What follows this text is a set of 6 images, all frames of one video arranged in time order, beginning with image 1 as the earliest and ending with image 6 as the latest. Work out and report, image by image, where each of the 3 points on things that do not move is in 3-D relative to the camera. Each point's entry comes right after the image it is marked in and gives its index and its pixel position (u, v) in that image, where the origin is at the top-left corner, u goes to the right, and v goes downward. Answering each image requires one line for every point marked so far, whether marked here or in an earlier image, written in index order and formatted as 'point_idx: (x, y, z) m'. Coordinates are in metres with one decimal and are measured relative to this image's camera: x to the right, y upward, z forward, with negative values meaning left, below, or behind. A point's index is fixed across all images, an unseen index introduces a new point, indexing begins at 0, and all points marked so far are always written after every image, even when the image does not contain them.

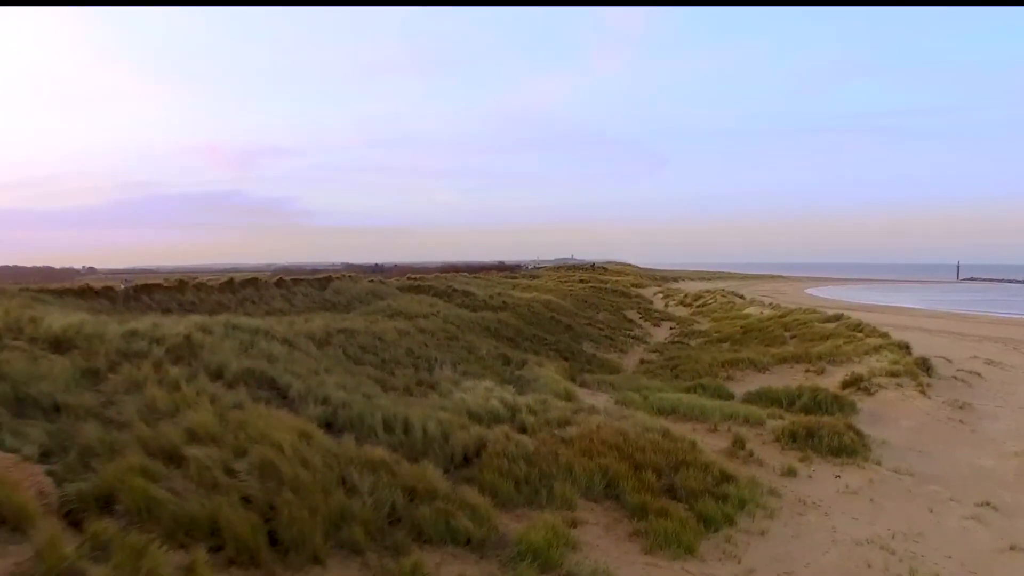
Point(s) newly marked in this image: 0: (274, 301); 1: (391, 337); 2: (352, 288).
0: (-5.0, -0.3, +12.9) m
1: (-2.2, -0.9, +11.3) m
2: (-4.8, 0.0, +18.5) m
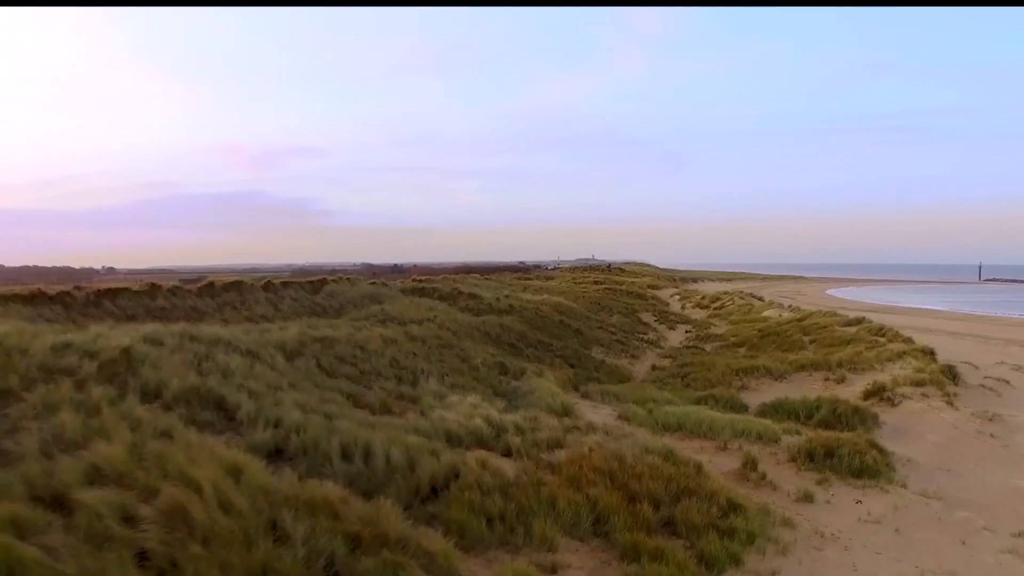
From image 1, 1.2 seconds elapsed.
0: (-5.1, -0.4, +12.2) m
1: (-2.4, -1.0, +10.6) m
2: (-4.7, -0.1, +17.8) m
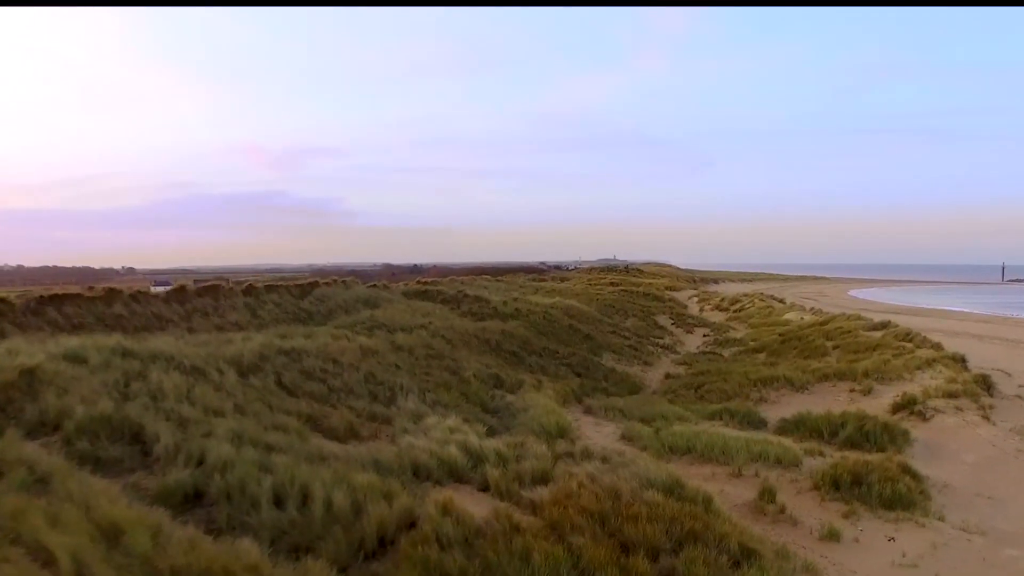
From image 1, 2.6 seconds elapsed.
0: (-5.2, -0.4, +11.4) m
1: (-2.5, -1.1, +9.6) m
2: (-4.6, -0.2, +17.0) m
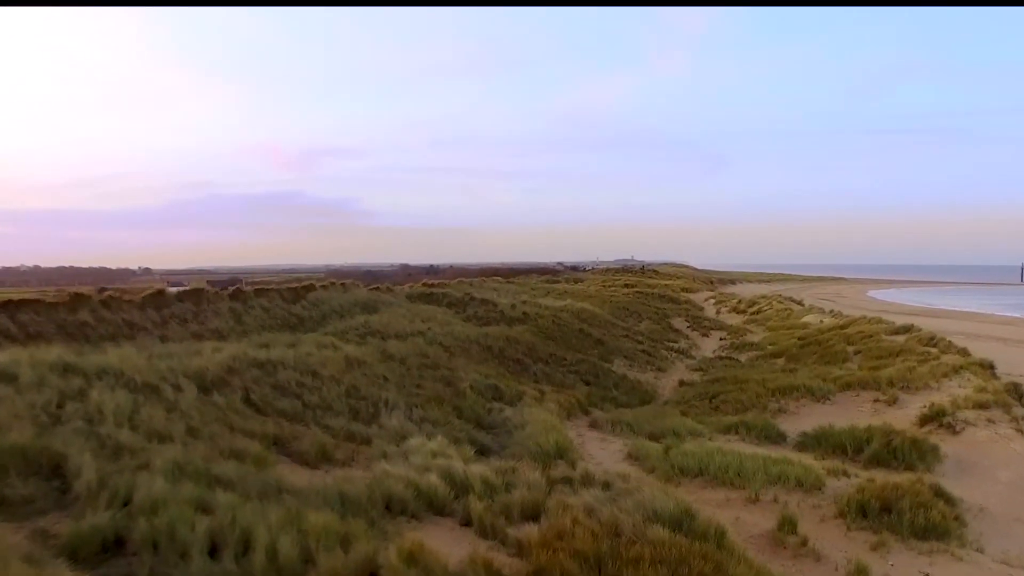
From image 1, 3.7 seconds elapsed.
0: (-5.2, -0.5, +10.7) m
1: (-2.6, -1.2, +8.9) m
2: (-4.5, -0.3, +16.3) m
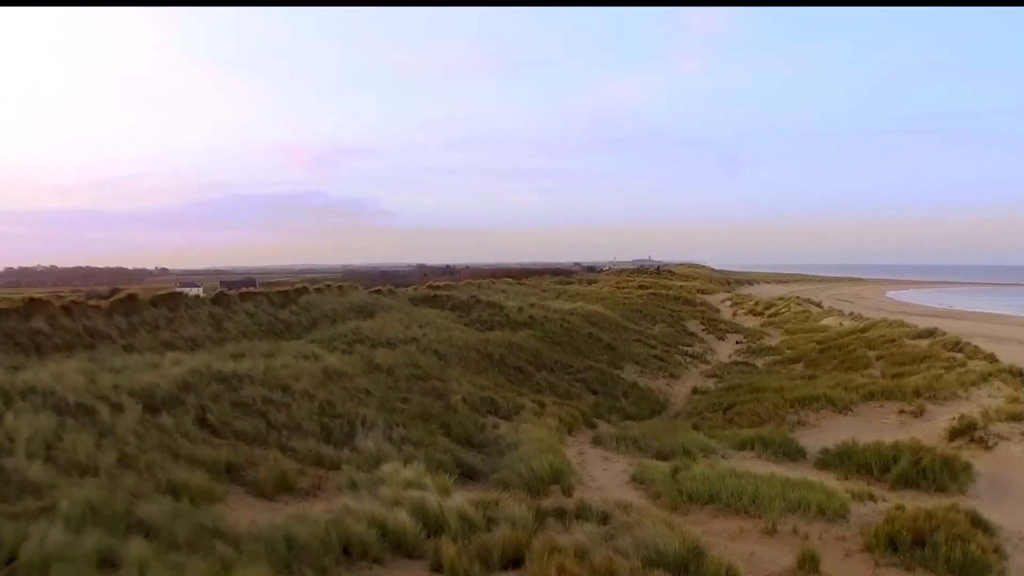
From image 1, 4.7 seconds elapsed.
0: (-5.3, -0.6, +10.0) m
1: (-2.7, -1.3, +8.2) m
2: (-4.5, -0.4, +15.6) m
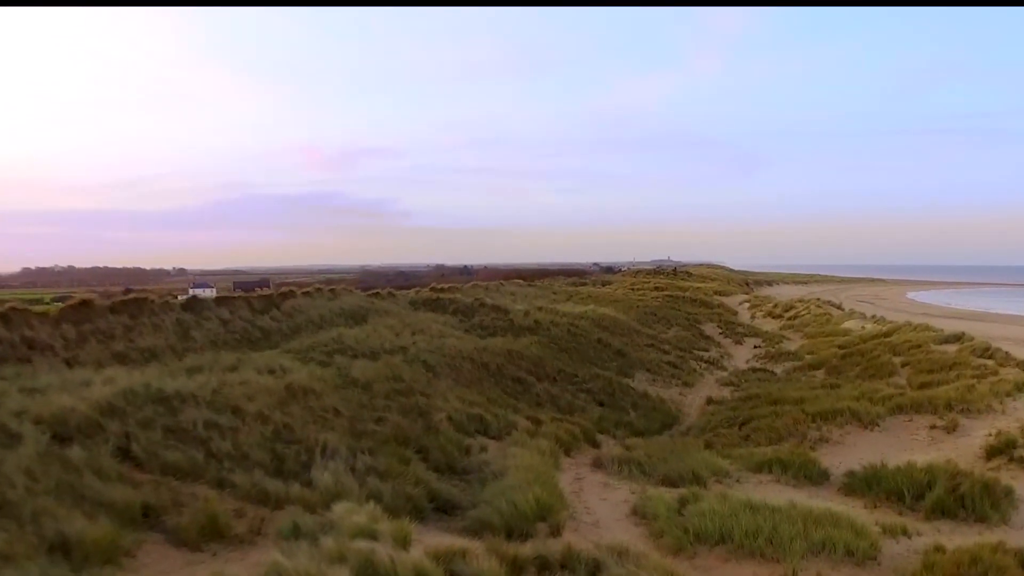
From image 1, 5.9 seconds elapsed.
0: (-5.4, -0.7, +9.2) m
1: (-2.9, -1.4, +7.2) m
2: (-4.5, -0.4, +14.7) m
